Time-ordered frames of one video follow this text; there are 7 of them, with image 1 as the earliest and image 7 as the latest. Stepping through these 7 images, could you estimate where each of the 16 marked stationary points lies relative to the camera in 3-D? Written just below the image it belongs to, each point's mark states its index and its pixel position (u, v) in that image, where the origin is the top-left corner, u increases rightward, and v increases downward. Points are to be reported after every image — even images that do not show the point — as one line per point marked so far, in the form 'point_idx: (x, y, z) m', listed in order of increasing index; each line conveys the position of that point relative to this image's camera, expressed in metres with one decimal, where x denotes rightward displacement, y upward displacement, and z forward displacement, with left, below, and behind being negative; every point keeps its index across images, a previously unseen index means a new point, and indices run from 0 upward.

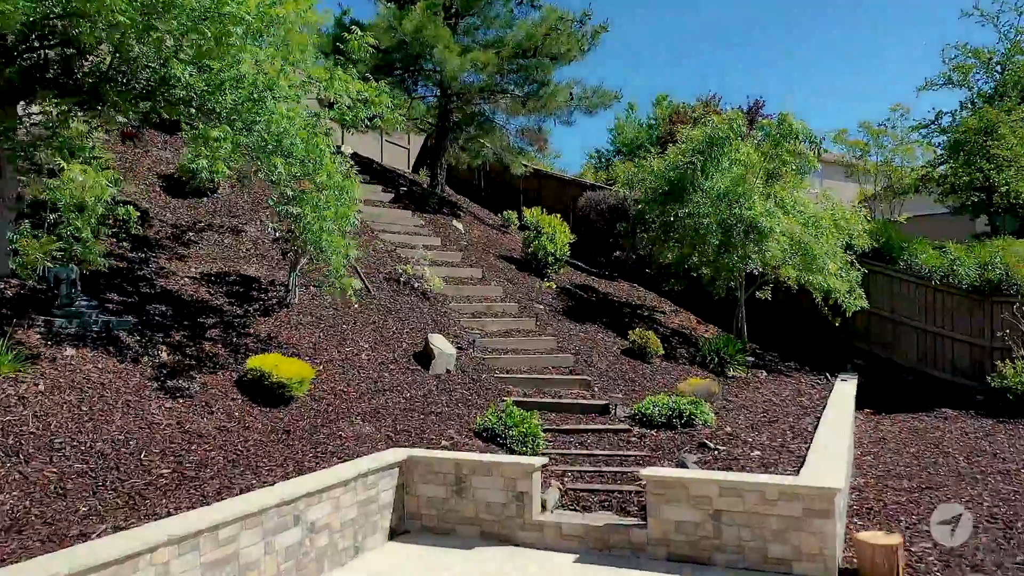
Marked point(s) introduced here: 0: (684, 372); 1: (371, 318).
0: (+1.6, -0.8, +7.8) m
1: (-1.1, -0.3, +6.7) m
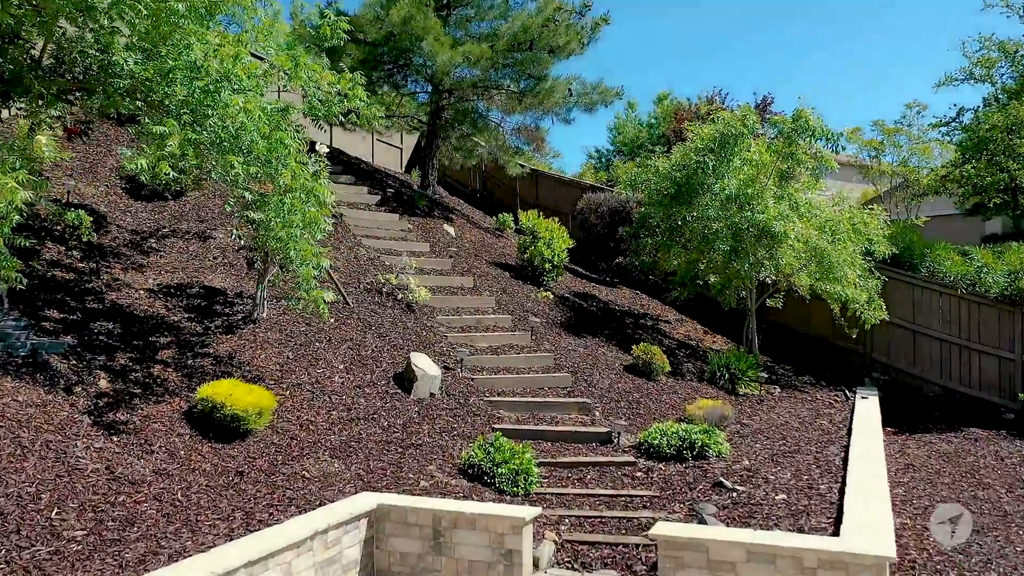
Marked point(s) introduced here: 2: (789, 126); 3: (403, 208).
0: (+1.5, -0.9, +7.2) m
1: (-1.2, -0.4, +6.1) m
2: (+2.7, +1.6, +8.2) m
3: (-1.3, +0.9, +9.8) m
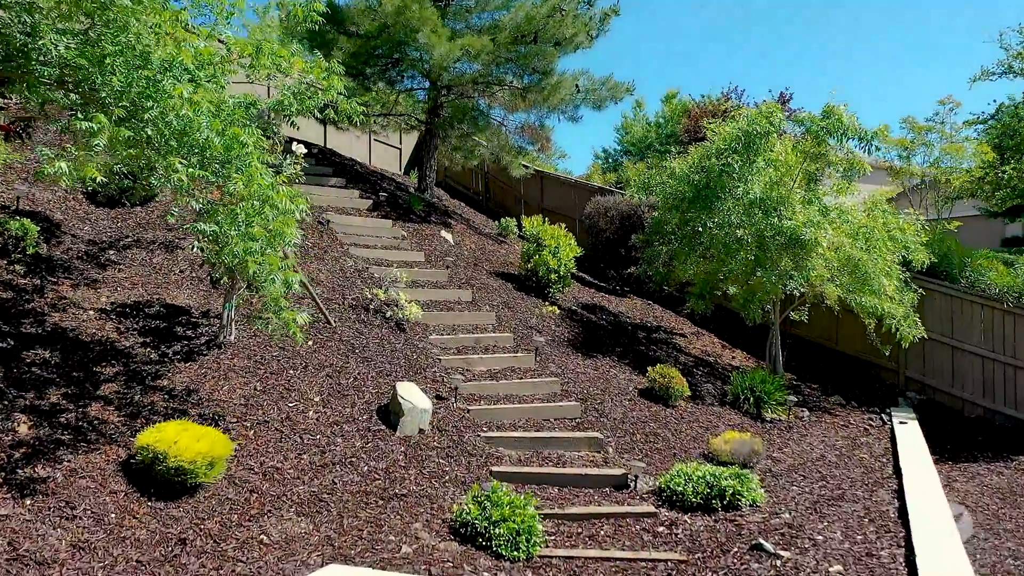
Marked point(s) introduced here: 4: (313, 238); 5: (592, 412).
0: (+1.5, -1.0, +6.4) m
1: (-1.2, -0.5, +5.3) m
2: (+2.7, +1.4, +7.5) m
3: (-1.2, +0.8, +9.0) m
4: (-1.7, +0.4, +7.2) m
5: (+0.5, -0.8, +5.8) m
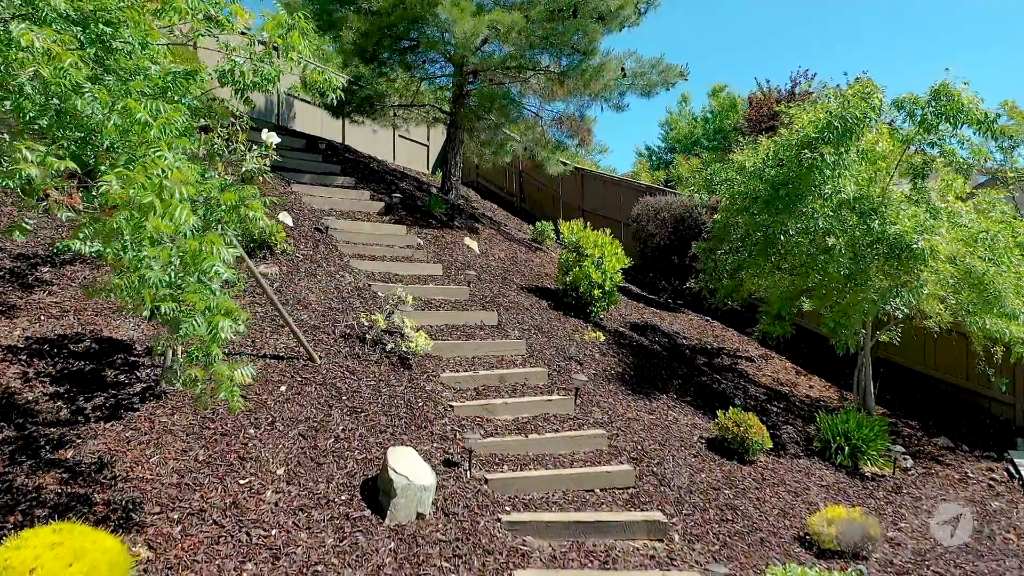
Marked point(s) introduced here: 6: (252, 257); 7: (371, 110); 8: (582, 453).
0: (+1.7, -1.1, +5.0) m
1: (-1.0, -0.6, +4.1) m
2: (+2.9, +1.3, +6.0) m
3: (-0.9, +0.7, +7.8) m
4: (-1.4, +0.3, +6.0) m
5: (+0.7, -1.0, +4.4) m
6: (-1.7, +0.2, +5.6) m
7: (-1.6, +2.0, +9.6) m
8: (+0.4, -0.9, +4.5) m
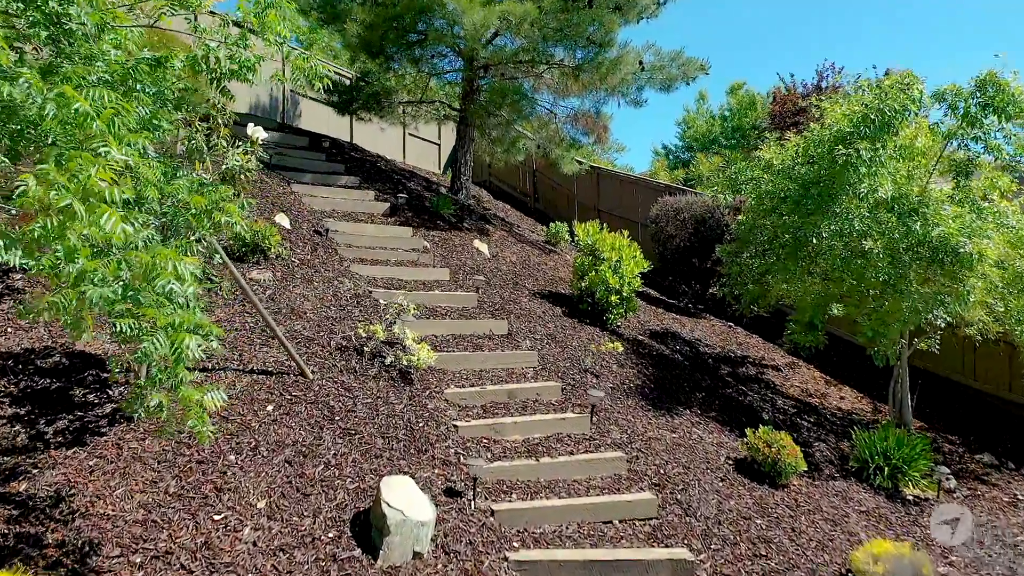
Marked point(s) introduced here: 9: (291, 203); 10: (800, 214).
0: (+1.8, -1.2, +4.6) m
1: (-1.0, -0.7, +3.7) m
2: (+3.0, +1.3, +5.6) m
3: (-0.8, +0.6, +7.4) m
4: (-1.4, +0.2, +5.6) m
5: (+0.8, -1.0, +4.0) m
6: (-1.6, +0.2, +5.2) m
7: (-1.5, +2.0, +9.2) m
8: (+0.4, -0.9, +4.1) m
9: (-1.7, +0.6, +6.4) m
10: (+2.0, +0.5, +5.9) m
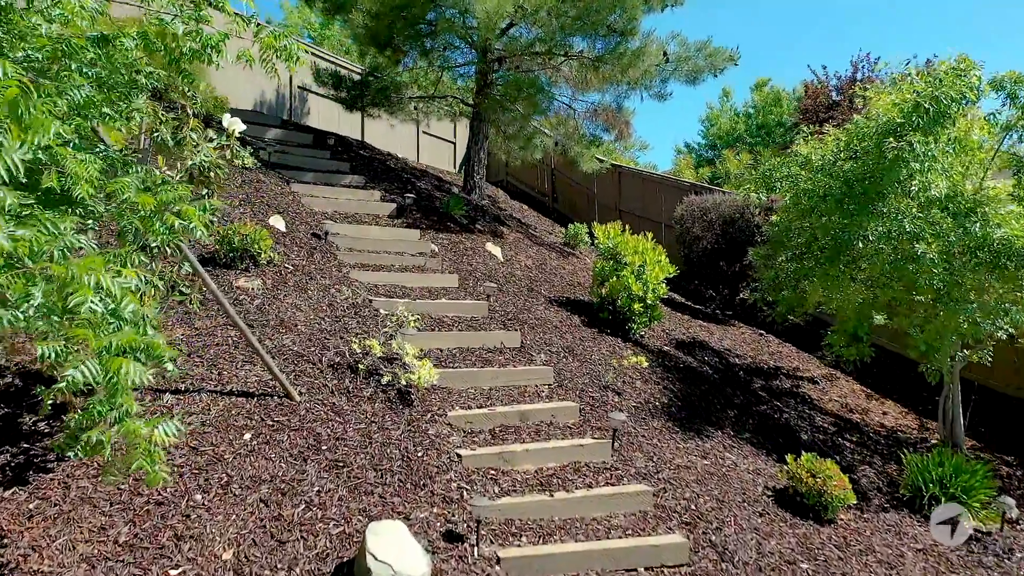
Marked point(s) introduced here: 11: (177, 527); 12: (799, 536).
0: (+1.9, -1.2, +4.1) m
1: (-0.9, -0.7, +3.2) m
2: (+3.1, +1.2, +5.0) m
3: (-0.7, +0.6, +6.9) m
4: (-1.3, +0.2, +5.1) m
5: (+0.8, -1.1, +3.5) m
6: (-1.6, +0.1, +4.7) m
7: (-1.3, +1.9, +8.8) m
8: (+0.5, -1.0, +3.6) m
9: (-1.6, +0.6, +6.0) m
10: (+2.1, +0.5, +5.4) m
11: (-1.1, -0.8, +2.9) m
12: (+1.3, -1.1, +3.9) m
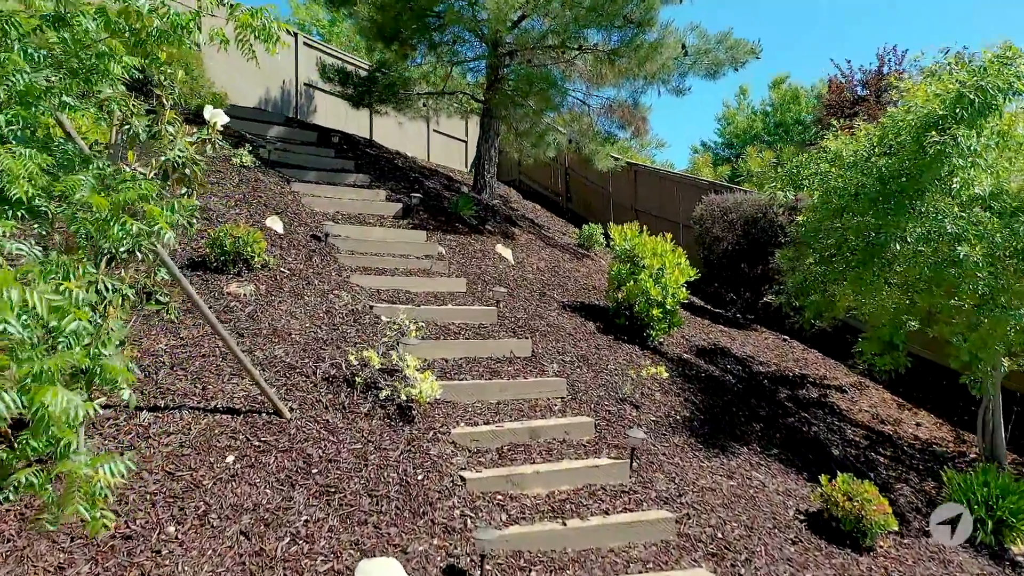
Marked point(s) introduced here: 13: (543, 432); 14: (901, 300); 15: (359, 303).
0: (+1.9, -1.3, +3.7) m
1: (-0.9, -0.7, +2.9) m
2: (+3.2, +1.2, +4.6) m
3: (-0.6, +0.5, +6.6) m
4: (-1.2, +0.1, +4.8) m
5: (+0.8, -1.1, +3.2) m
6: (-1.5, +0.1, +4.4) m
7: (-1.2, +1.9, +8.5) m
8: (+0.5, -1.0, +3.3) m
9: (-1.5, +0.6, +5.7) m
10: (+2.2, +0.5, +5.0) m
11: (-1.1, -0.8, +2.6) m
12: (+1.3, -1.2, +3.5) m
13: (+0.2, -0.7, +3.9) m
14: (+2.4, -0.1, +5.1) m
15: (-0.8, -0.1, +4.6) m
